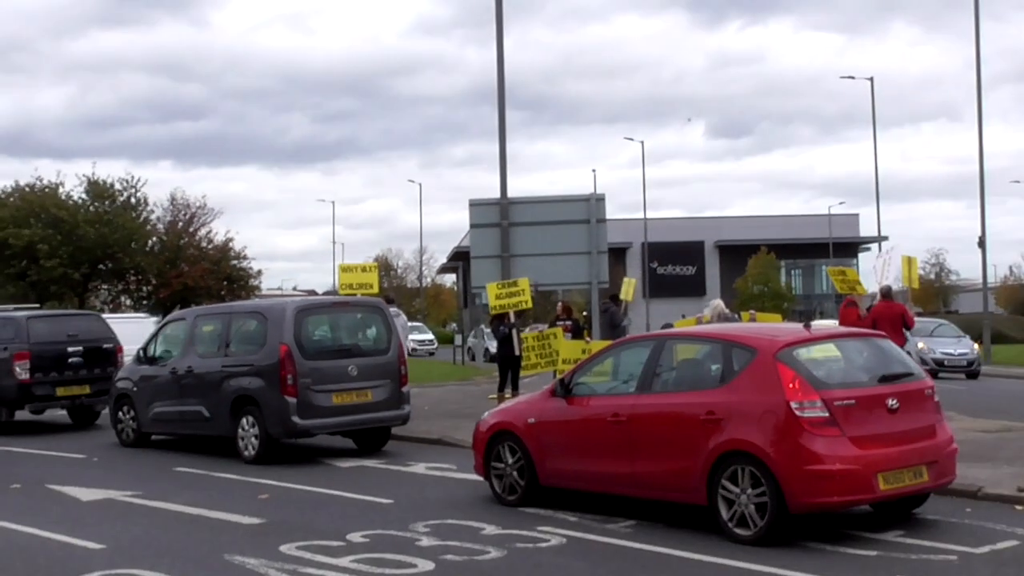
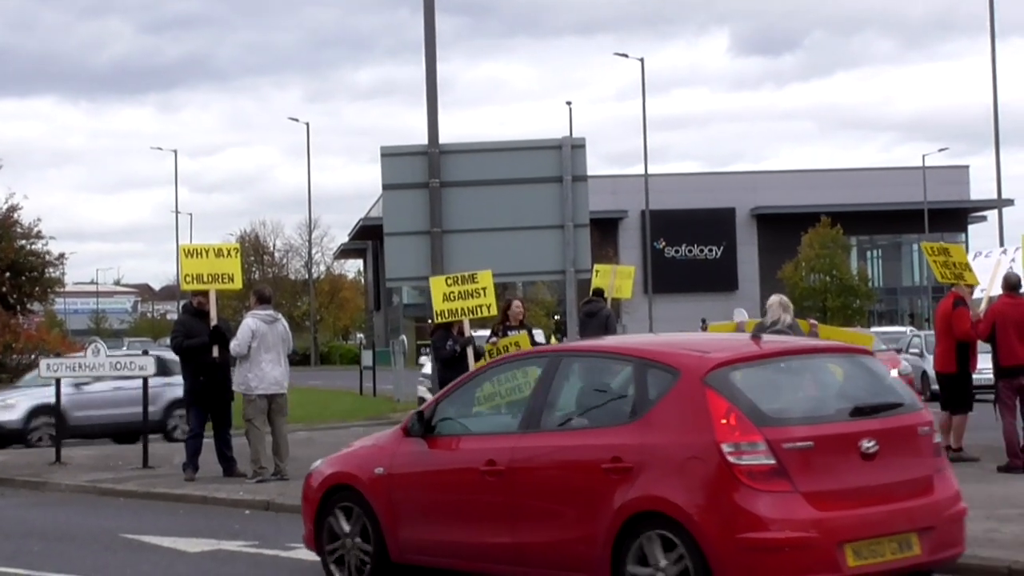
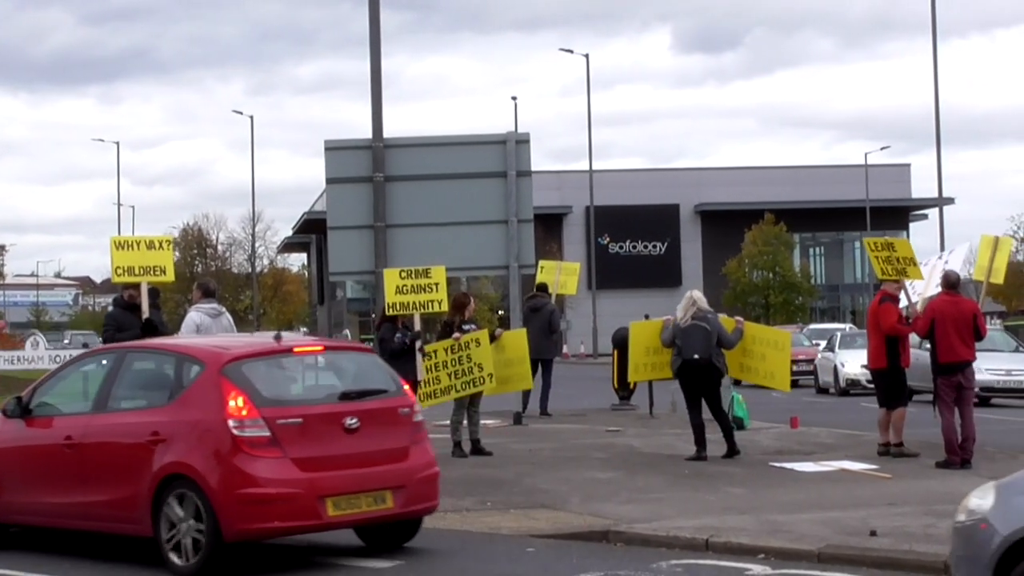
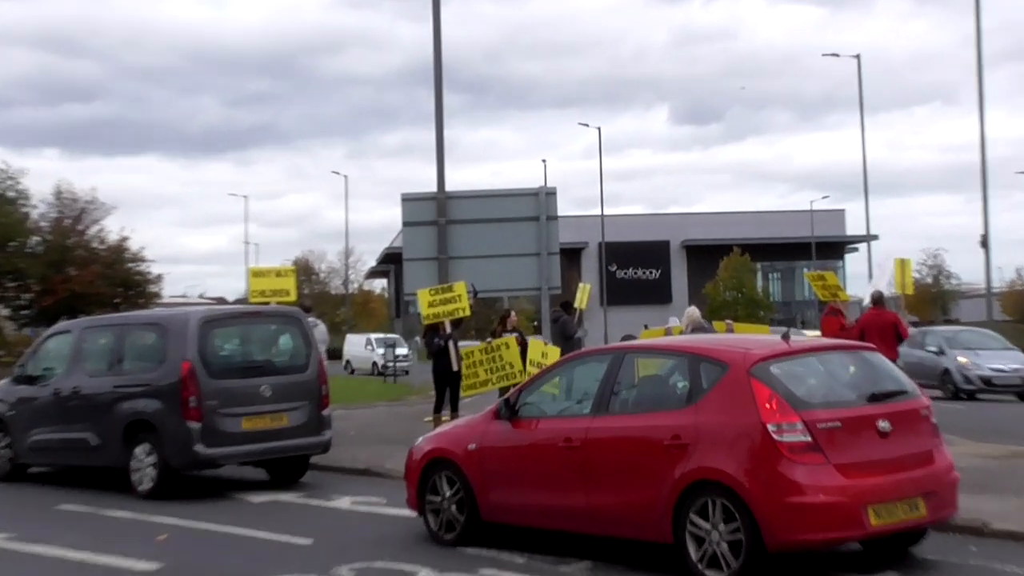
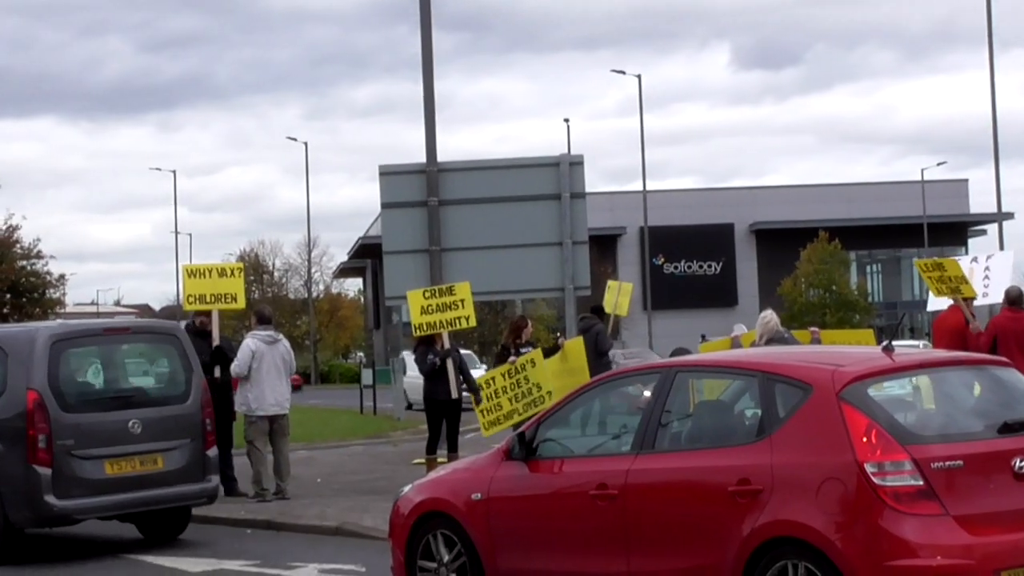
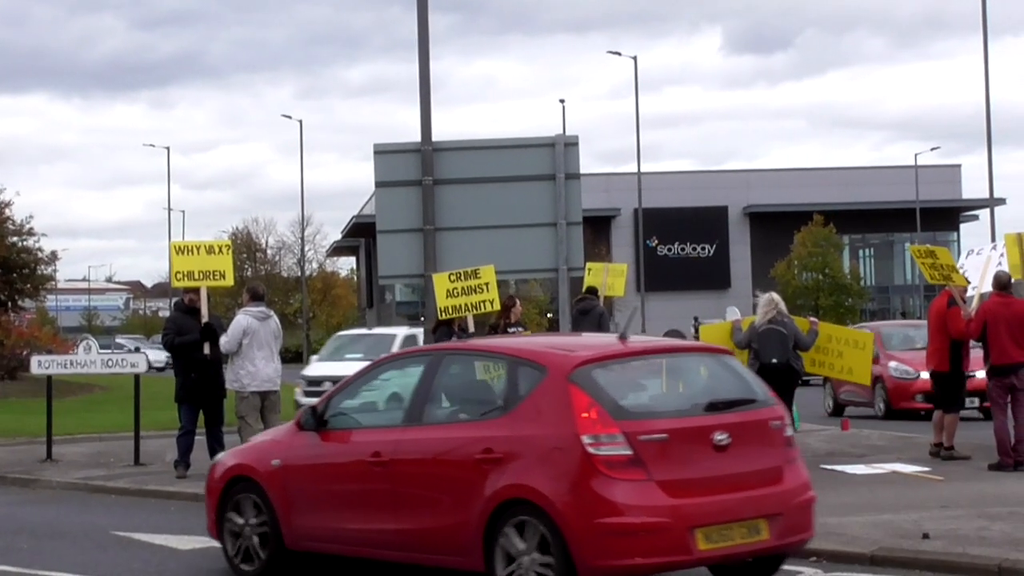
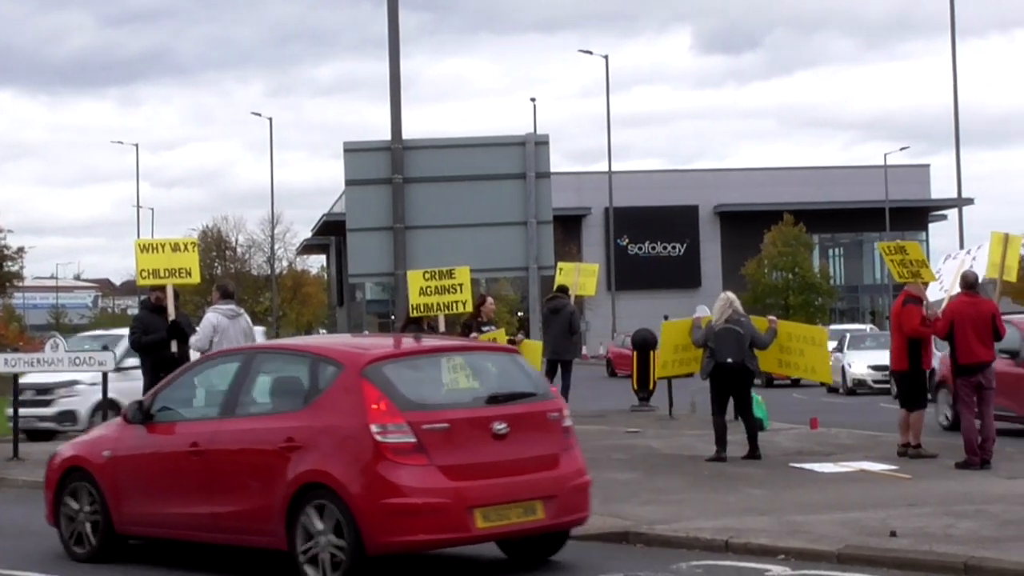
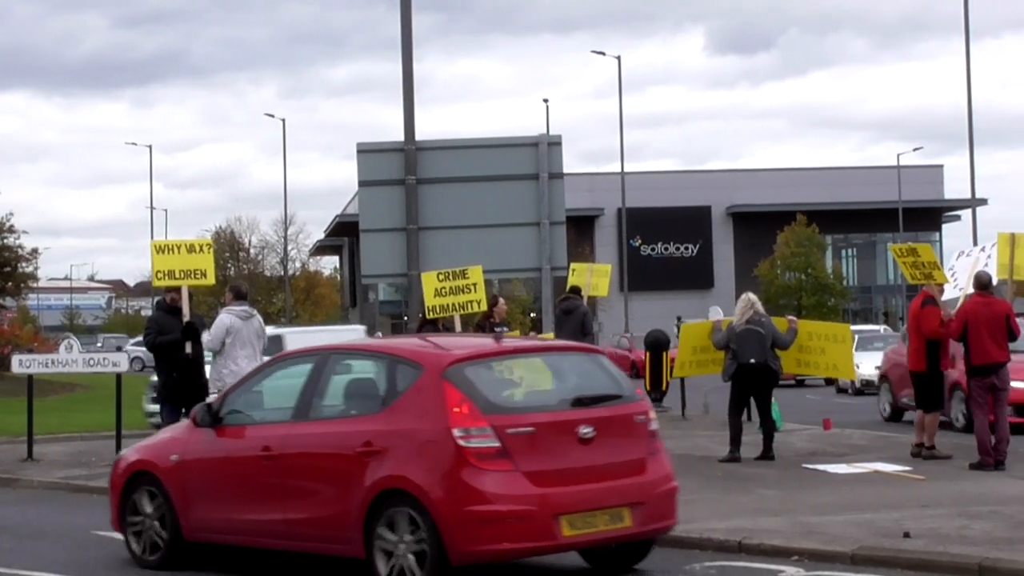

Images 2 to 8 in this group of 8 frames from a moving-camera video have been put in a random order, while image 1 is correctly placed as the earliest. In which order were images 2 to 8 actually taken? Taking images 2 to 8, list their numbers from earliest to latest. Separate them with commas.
4, 5, 2, 6, 8, 7, 3
